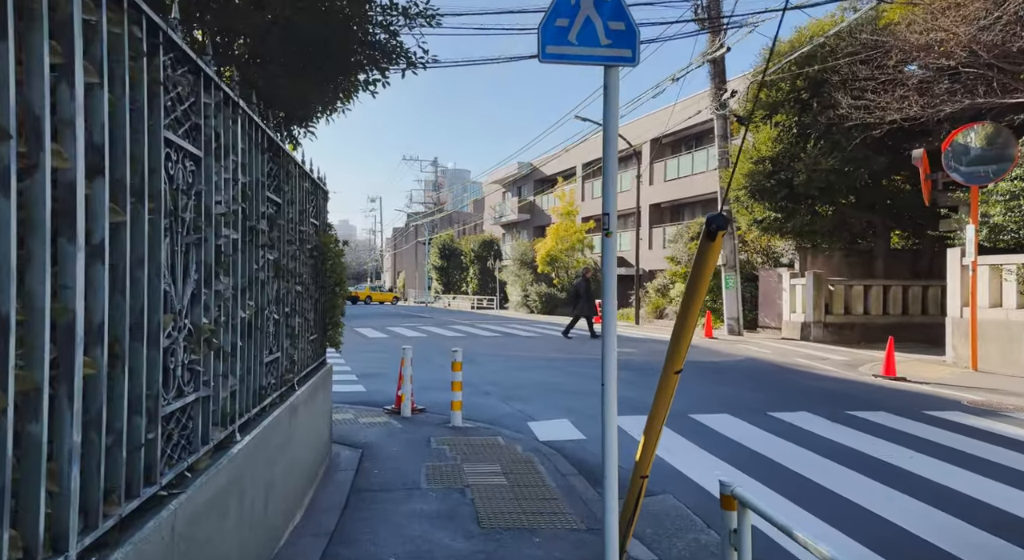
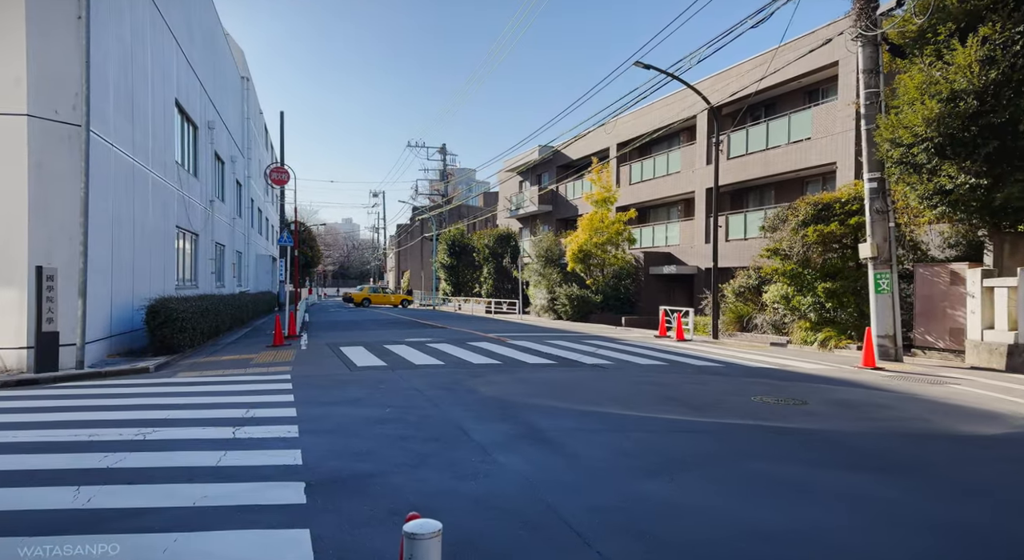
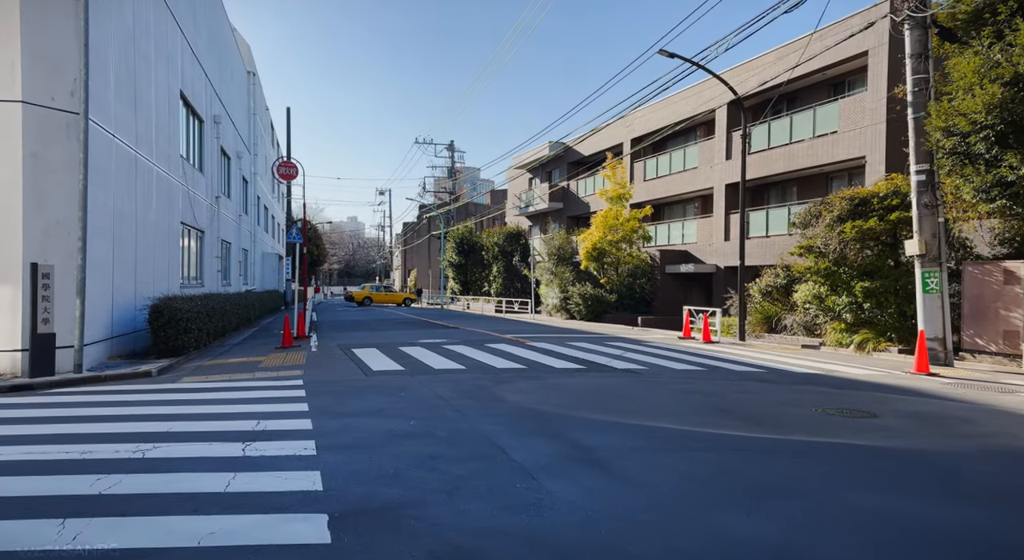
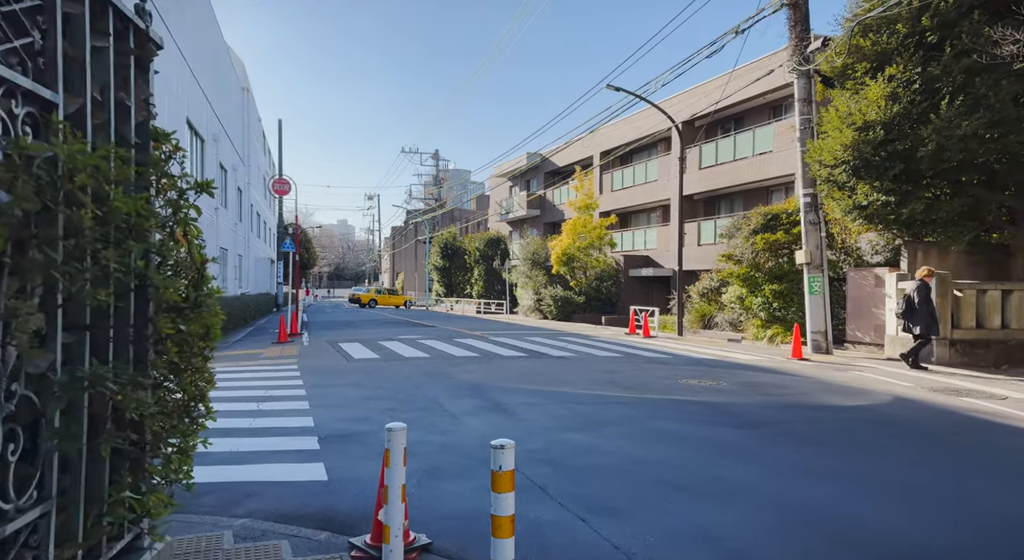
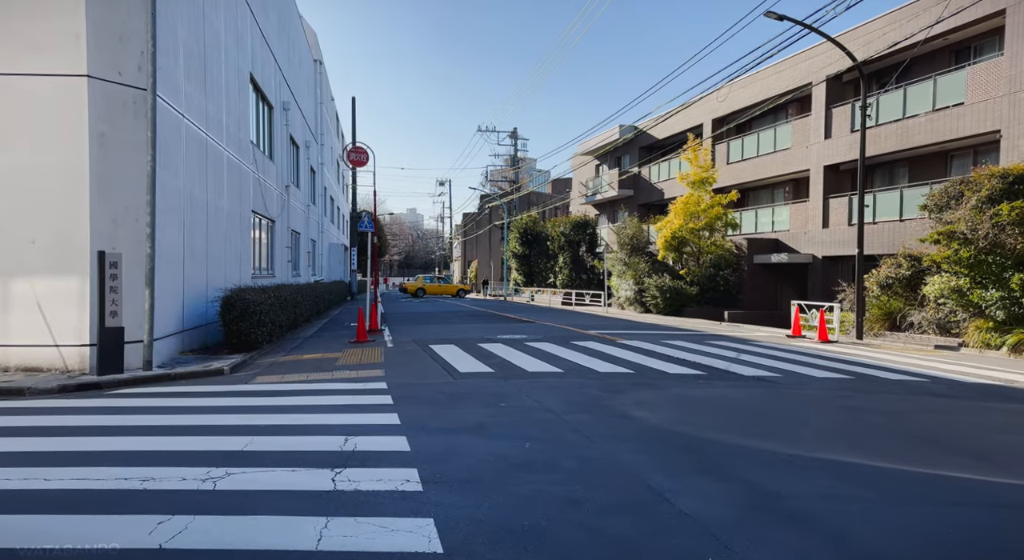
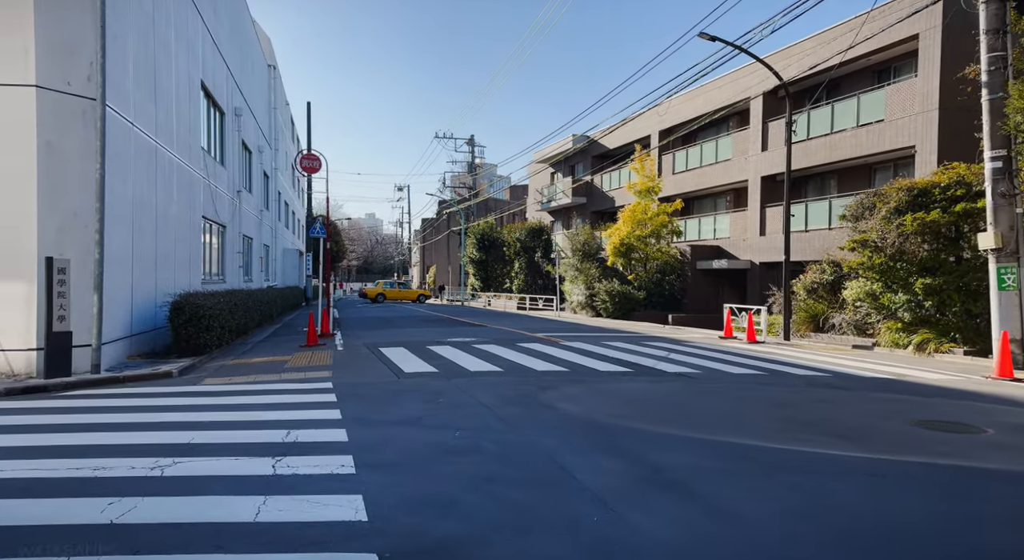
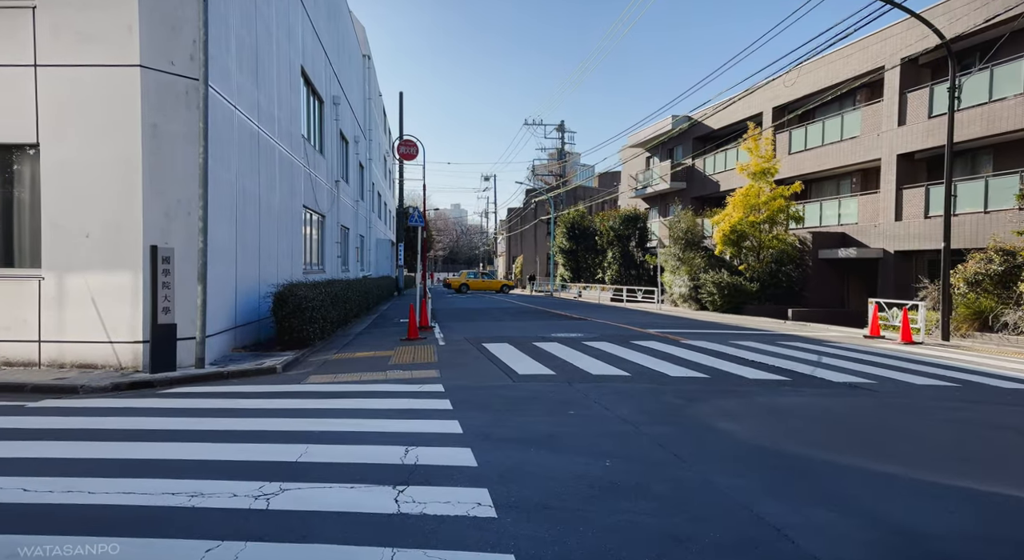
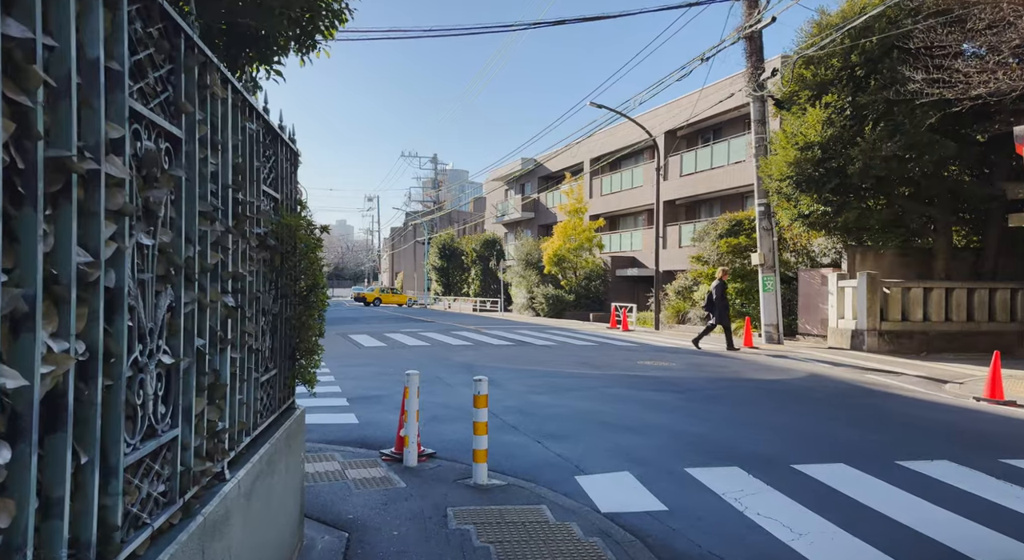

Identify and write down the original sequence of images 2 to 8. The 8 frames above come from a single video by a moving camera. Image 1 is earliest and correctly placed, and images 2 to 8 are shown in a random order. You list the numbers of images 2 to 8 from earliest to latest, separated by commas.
8, 4, 2, 3, 6, 5, 7
